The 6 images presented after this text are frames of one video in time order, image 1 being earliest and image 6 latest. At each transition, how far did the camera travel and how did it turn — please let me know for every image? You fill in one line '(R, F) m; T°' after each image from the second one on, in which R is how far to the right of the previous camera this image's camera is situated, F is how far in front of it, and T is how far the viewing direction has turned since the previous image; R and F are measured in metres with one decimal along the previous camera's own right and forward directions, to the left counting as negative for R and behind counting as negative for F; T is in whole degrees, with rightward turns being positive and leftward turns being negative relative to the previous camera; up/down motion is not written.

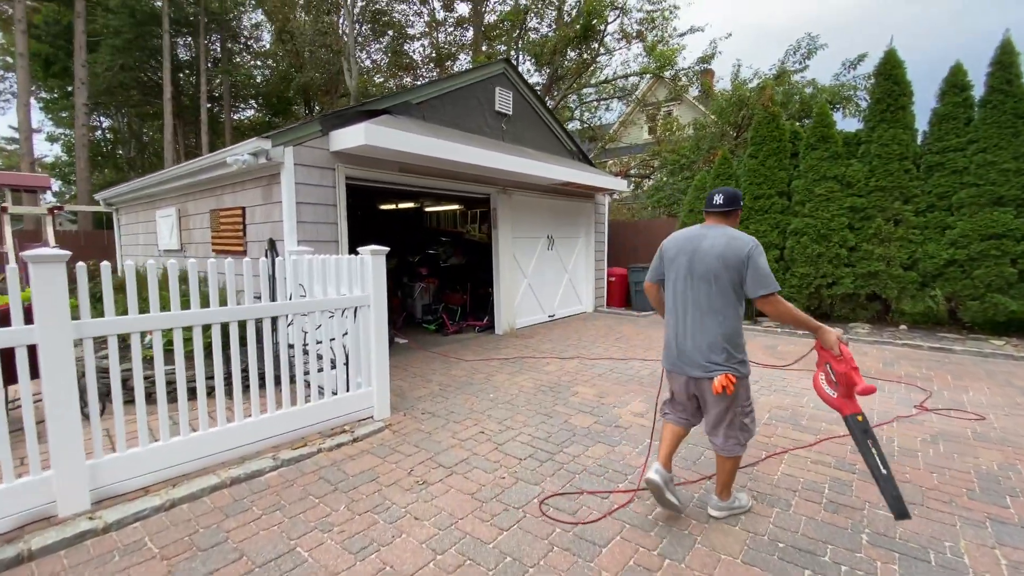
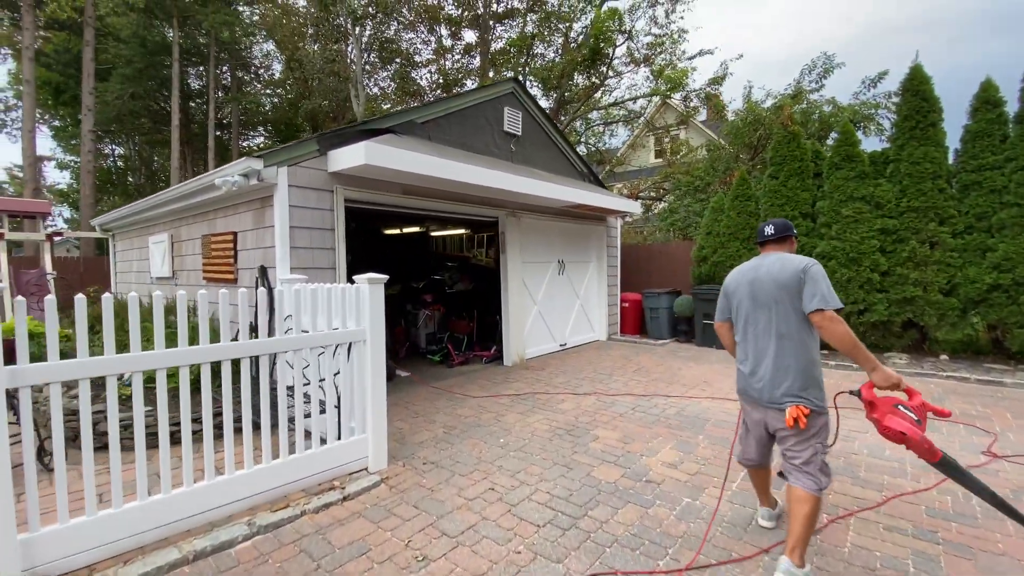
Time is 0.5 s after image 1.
(-0.1, +0.4) m; -1°
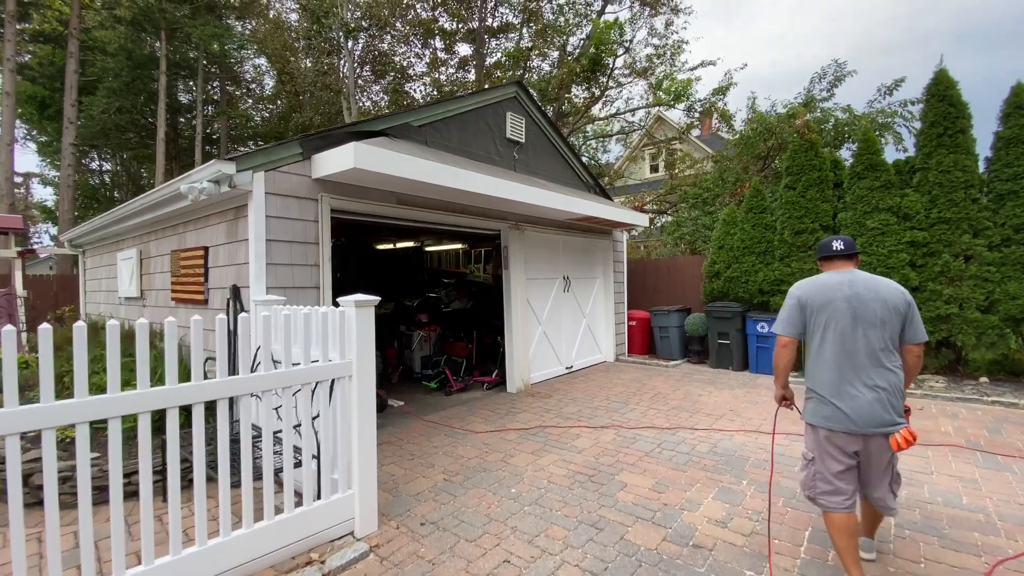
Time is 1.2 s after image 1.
(-0.1, +0.5) m; +1°
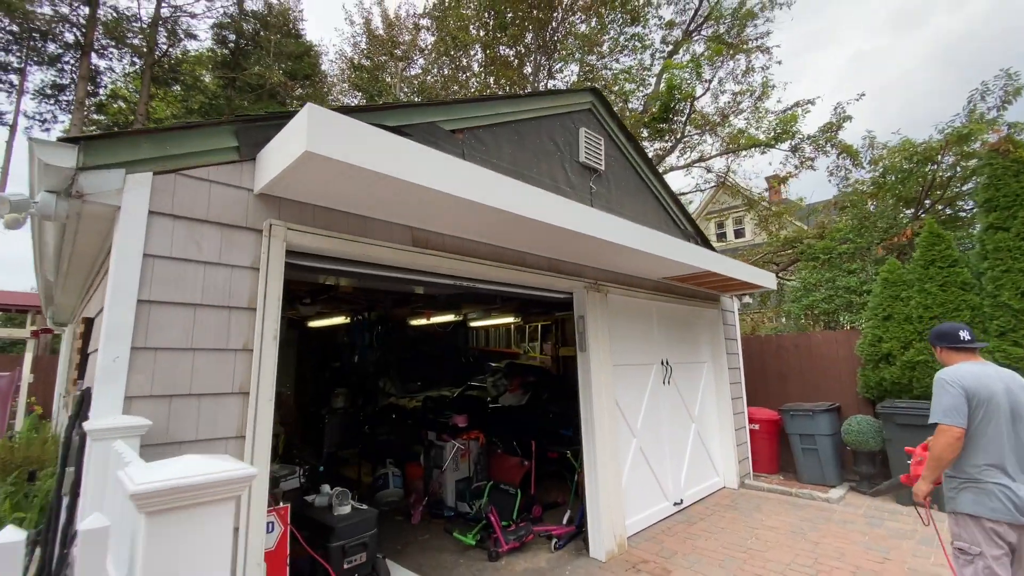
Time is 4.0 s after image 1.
(-0.2, +1.9) m; -6°
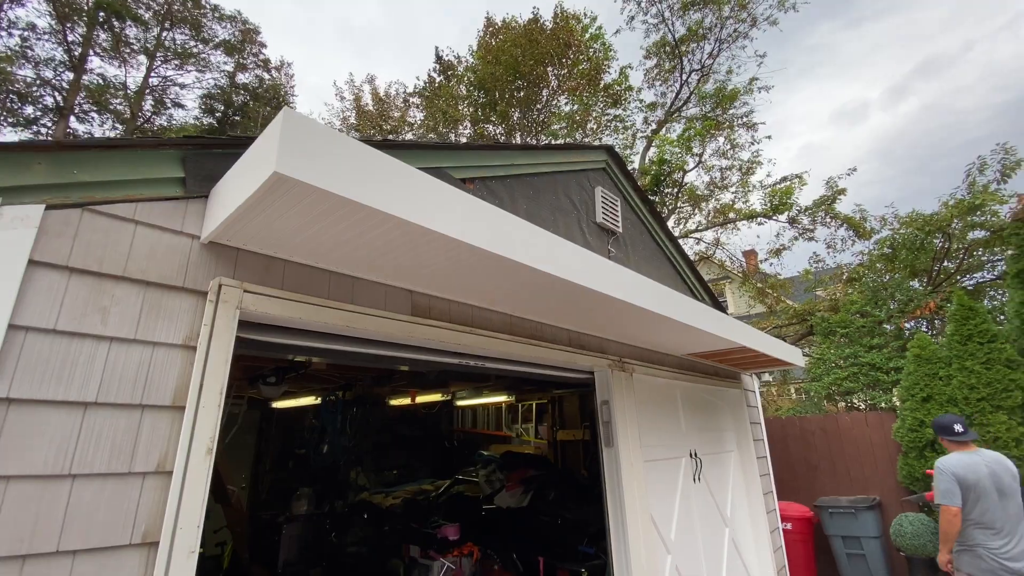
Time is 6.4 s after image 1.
(-0.2, +0.6) m; +3°
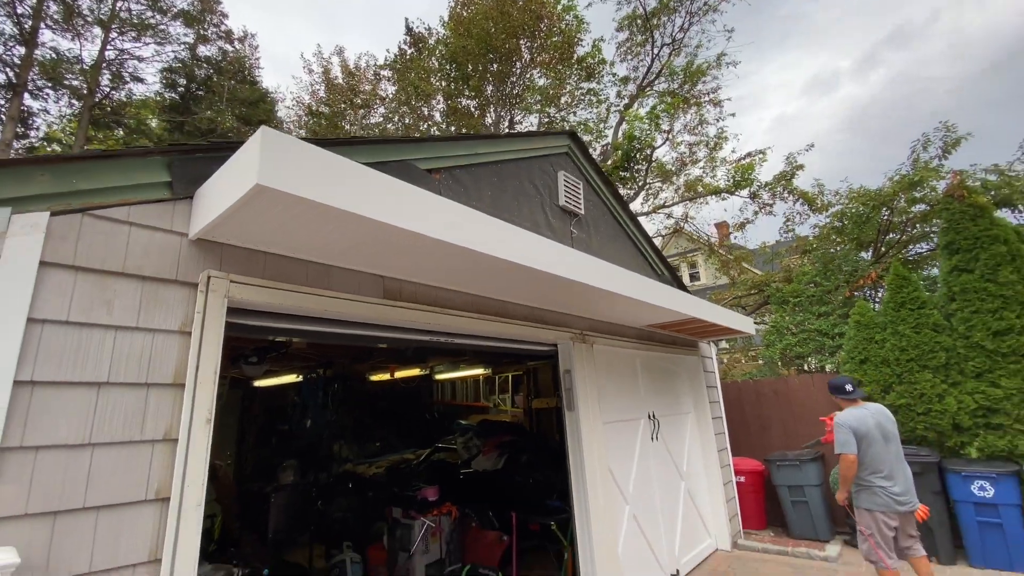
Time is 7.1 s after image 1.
(+0.1, -0.2) m; +2°
